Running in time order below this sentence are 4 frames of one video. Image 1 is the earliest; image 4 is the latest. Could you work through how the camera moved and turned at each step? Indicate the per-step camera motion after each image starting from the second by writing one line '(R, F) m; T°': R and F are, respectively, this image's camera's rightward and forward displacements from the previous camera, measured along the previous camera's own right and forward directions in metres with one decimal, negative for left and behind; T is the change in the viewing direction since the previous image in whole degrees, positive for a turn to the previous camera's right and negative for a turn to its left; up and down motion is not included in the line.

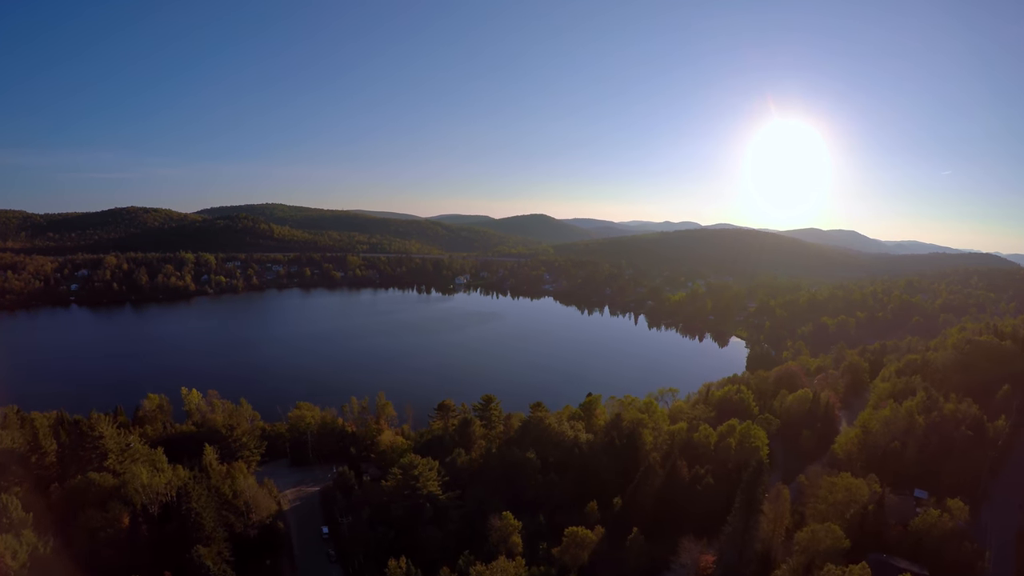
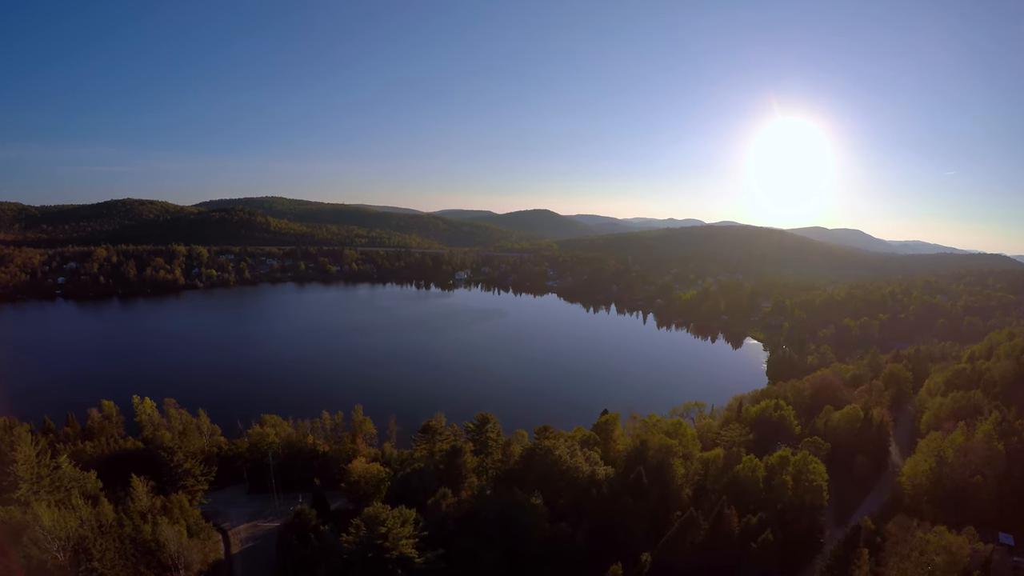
(0.0, +3.6) m; 0°
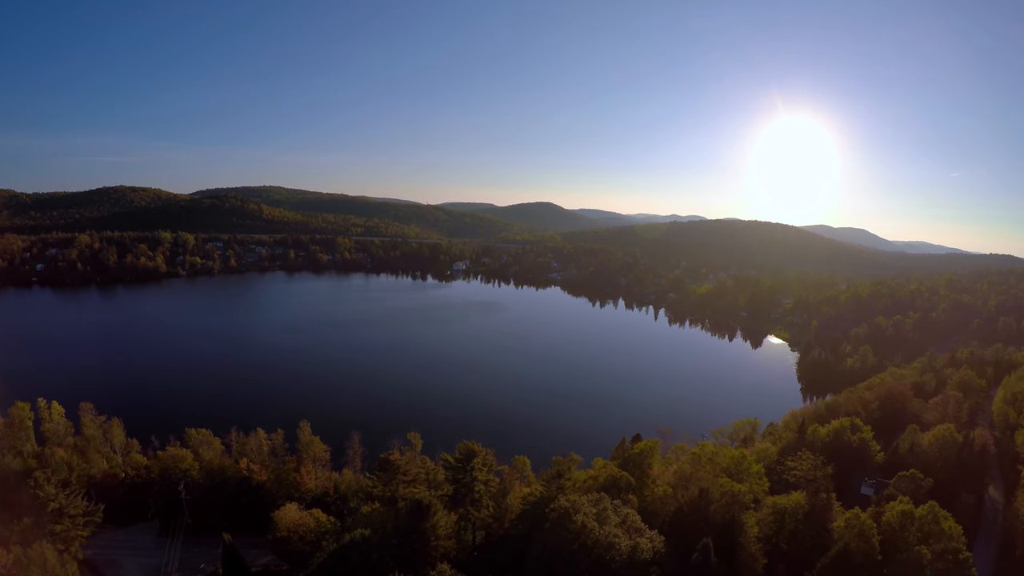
(+0.1, +4.8) m; 0°
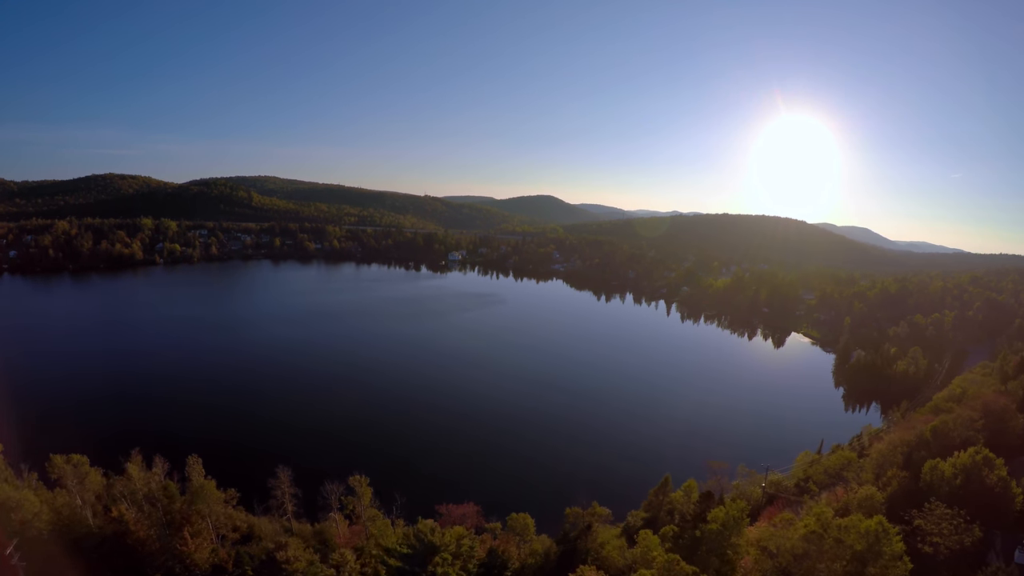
(0.0, +4.8) m; 0°
